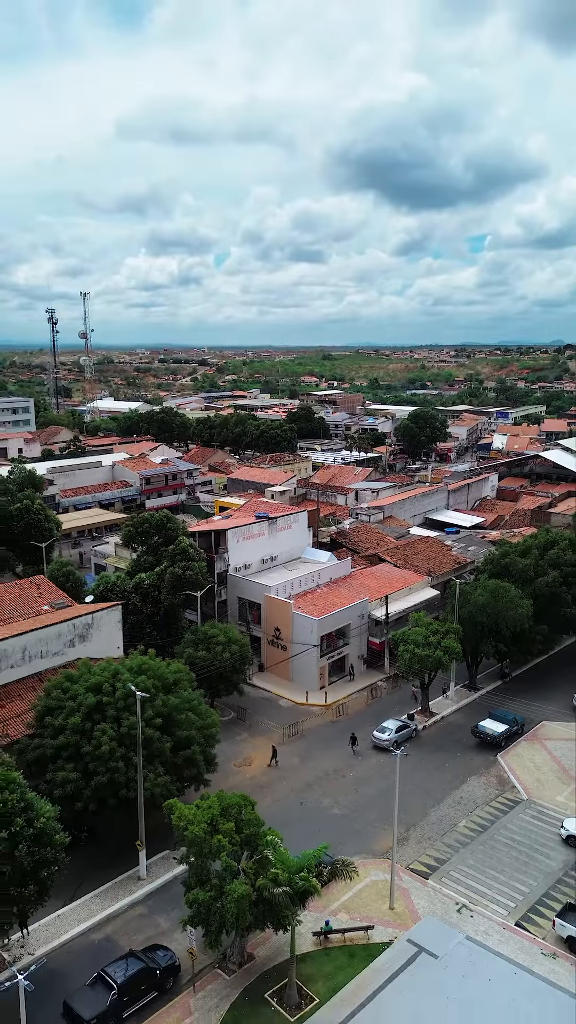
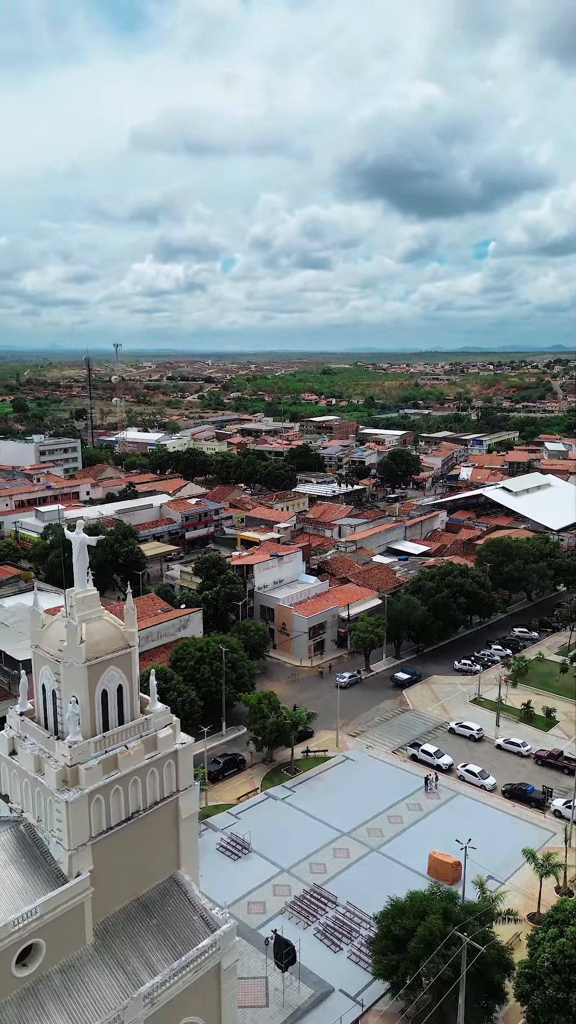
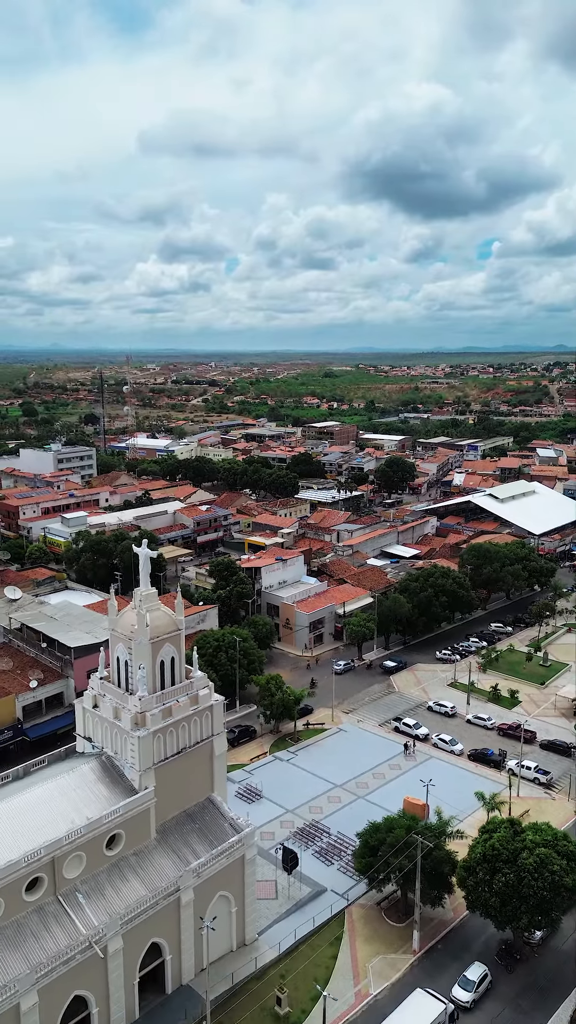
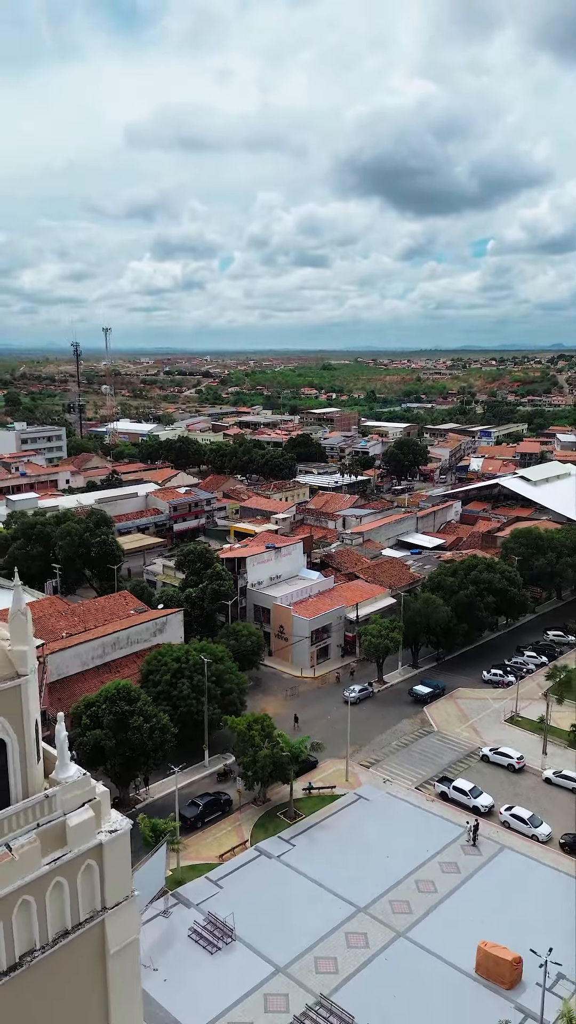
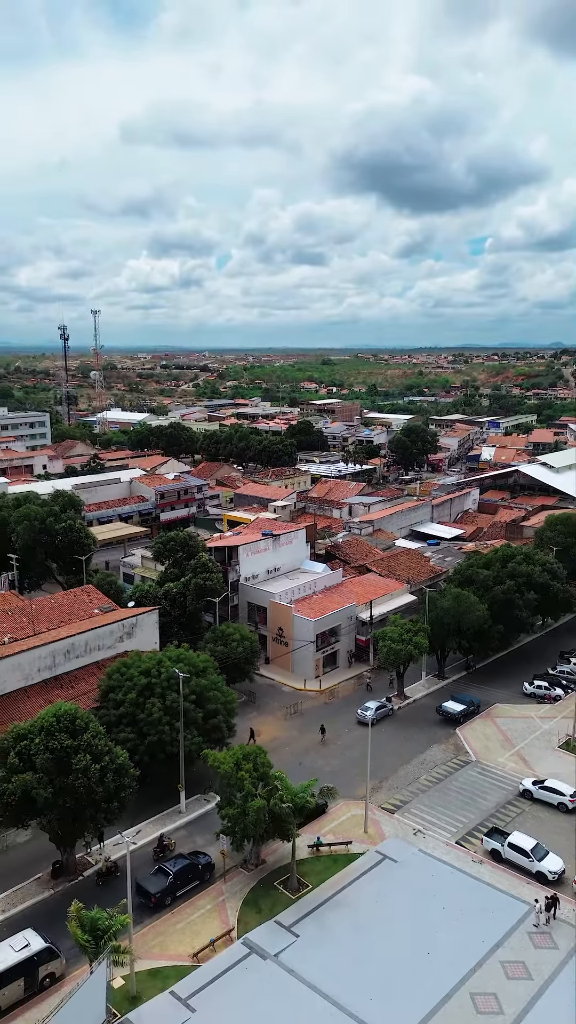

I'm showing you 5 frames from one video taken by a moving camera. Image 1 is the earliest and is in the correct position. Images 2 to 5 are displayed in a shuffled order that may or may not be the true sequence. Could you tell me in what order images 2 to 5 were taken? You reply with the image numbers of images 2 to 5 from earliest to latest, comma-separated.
5, 4, 2, 3
